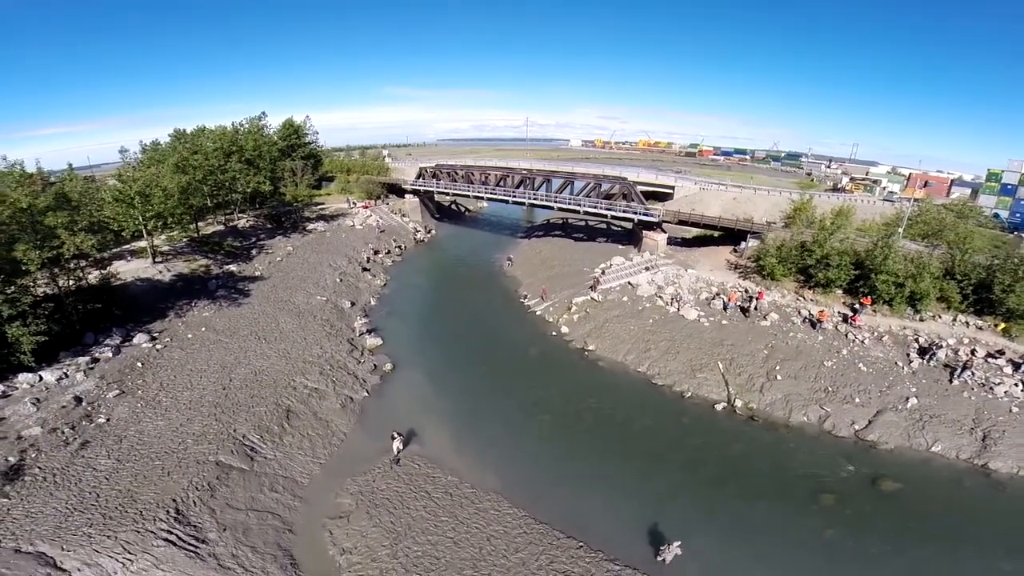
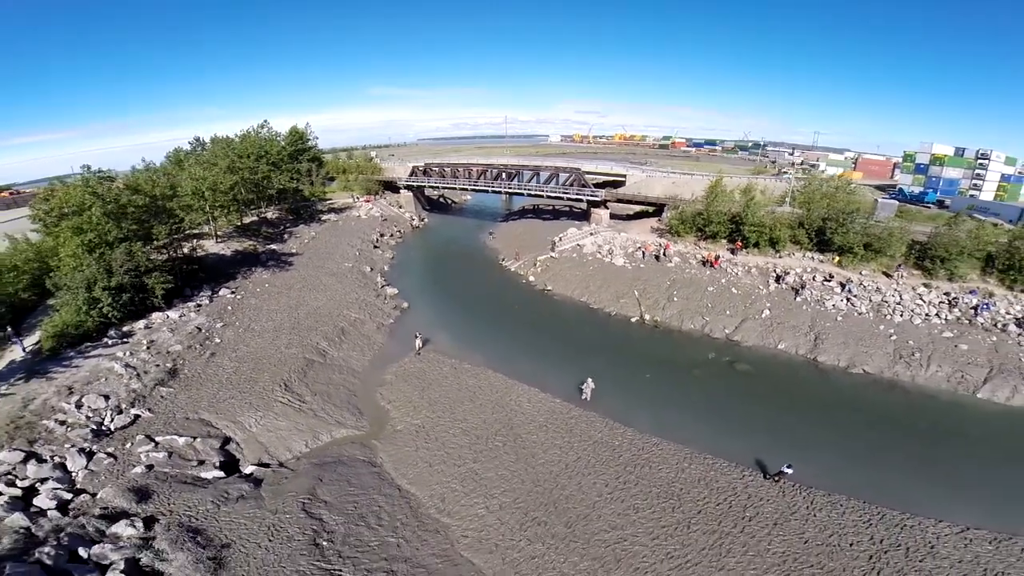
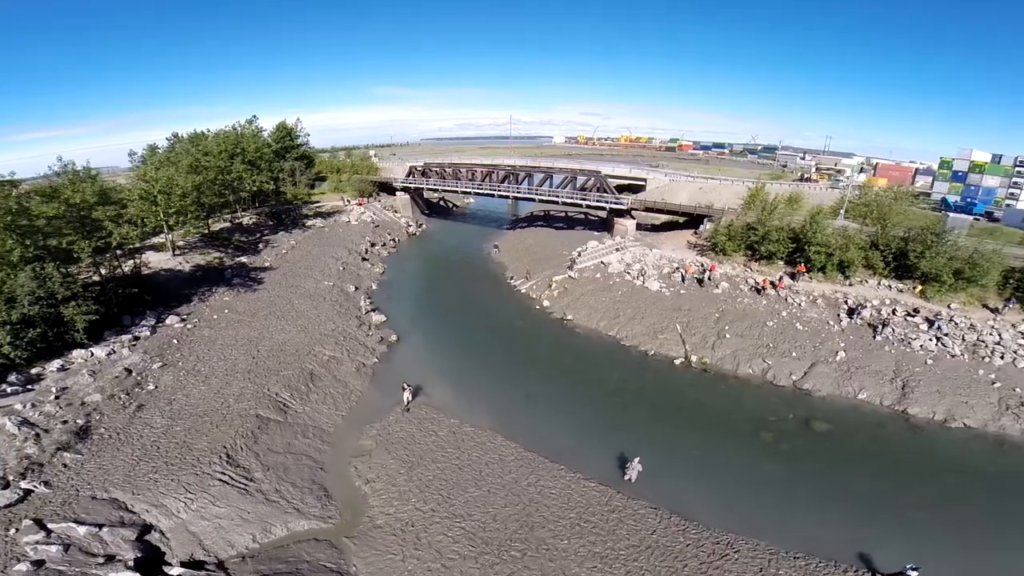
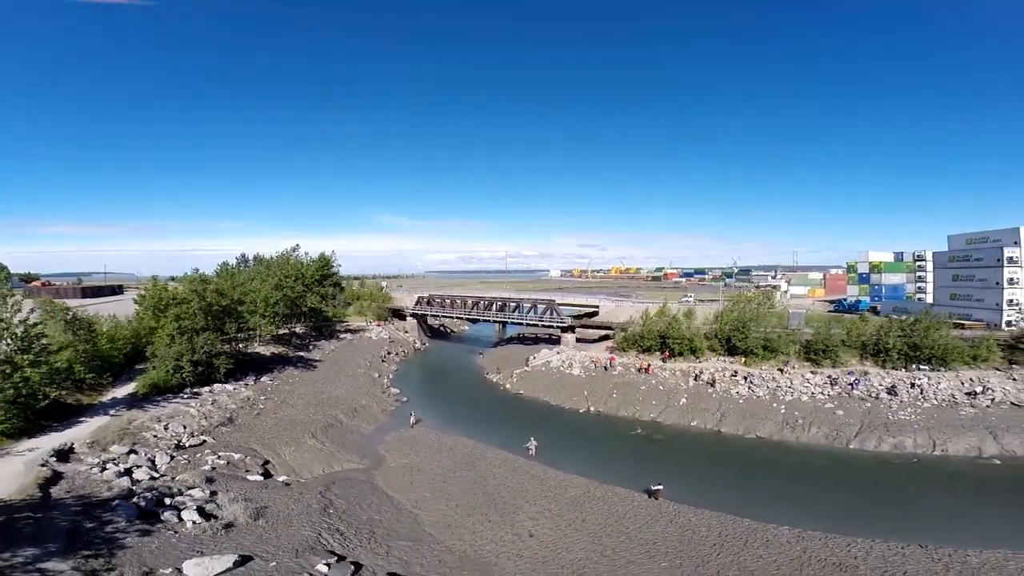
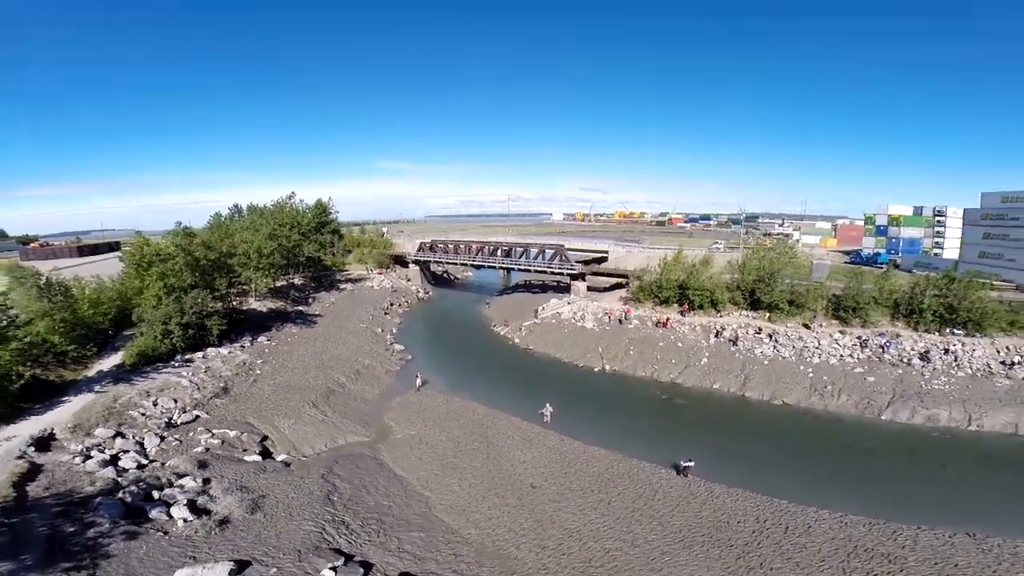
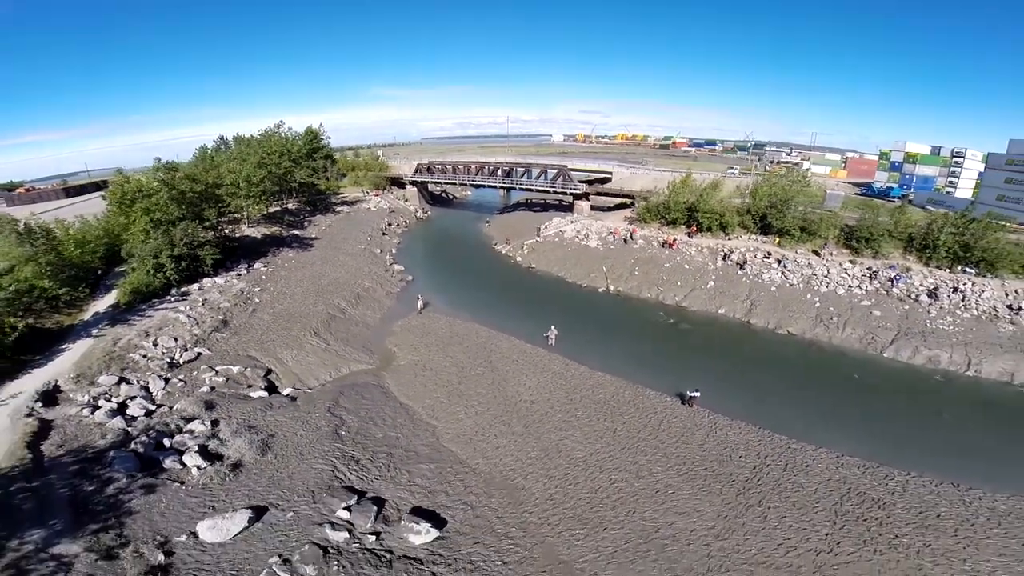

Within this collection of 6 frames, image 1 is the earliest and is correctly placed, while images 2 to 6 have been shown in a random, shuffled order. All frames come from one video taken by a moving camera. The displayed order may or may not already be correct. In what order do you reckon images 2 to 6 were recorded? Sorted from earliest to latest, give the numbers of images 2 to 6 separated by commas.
3, 2, 6, 5, 4
